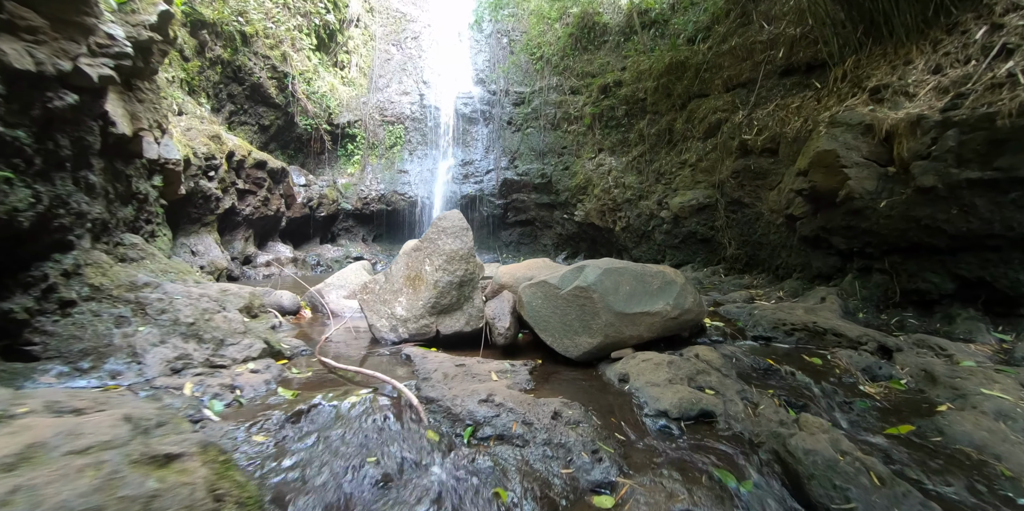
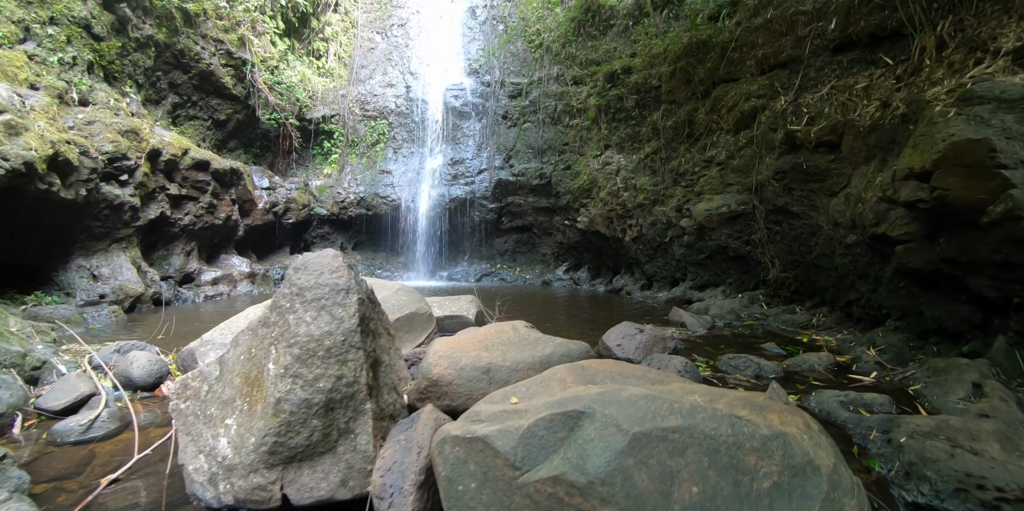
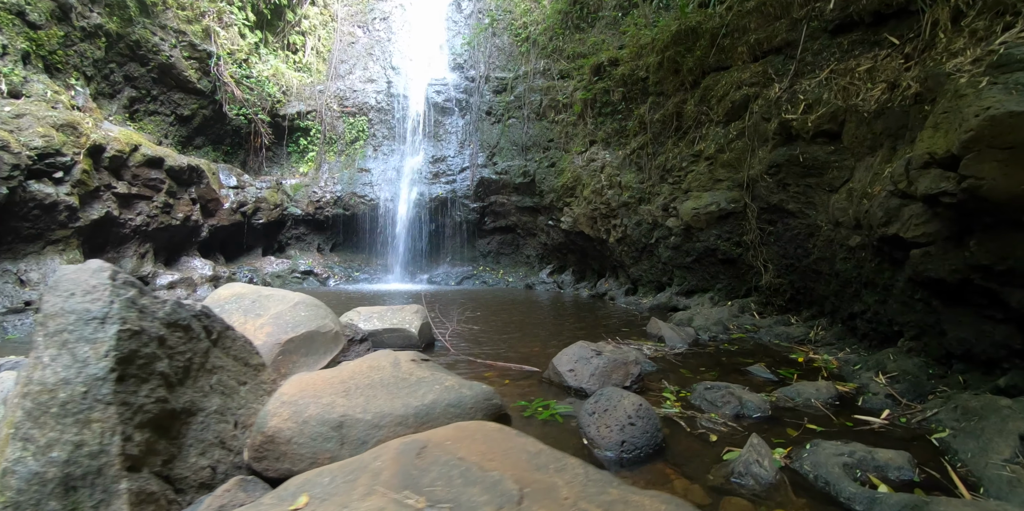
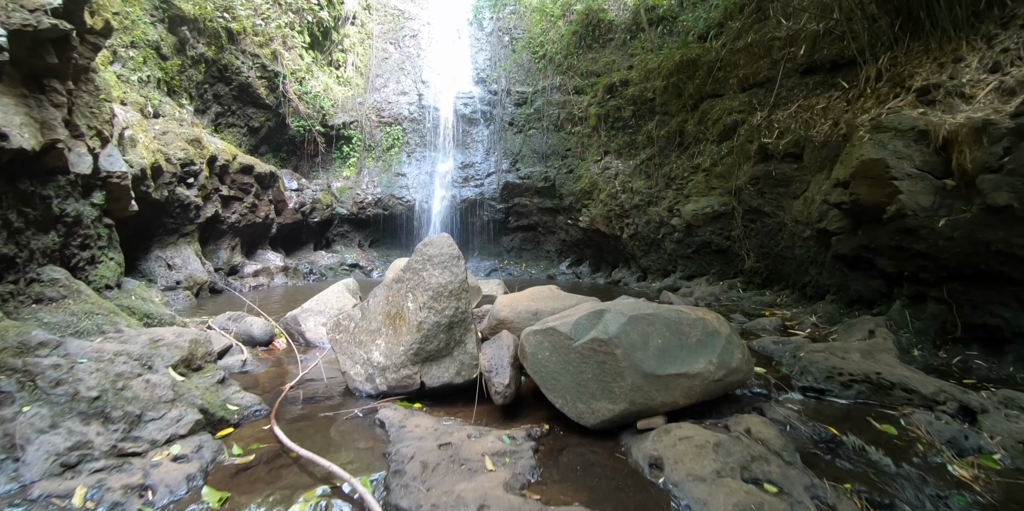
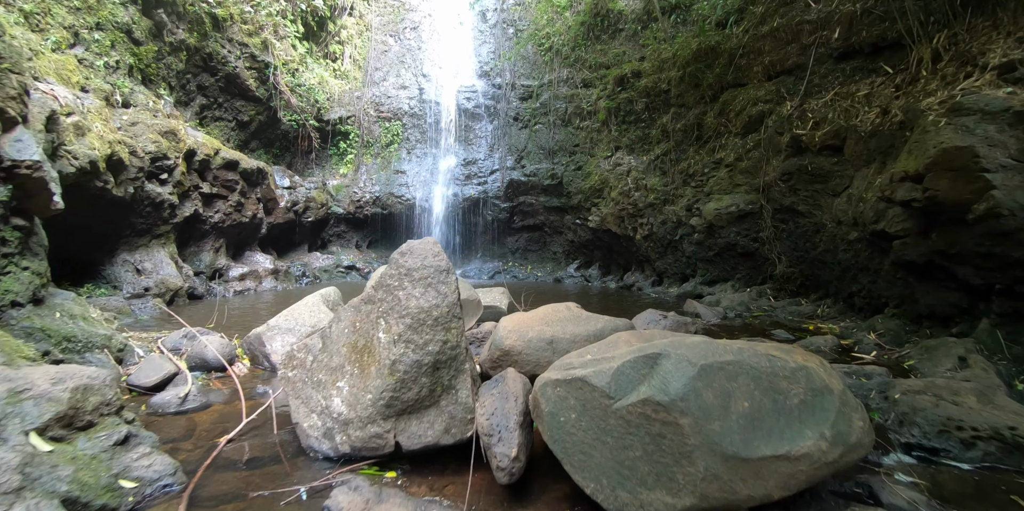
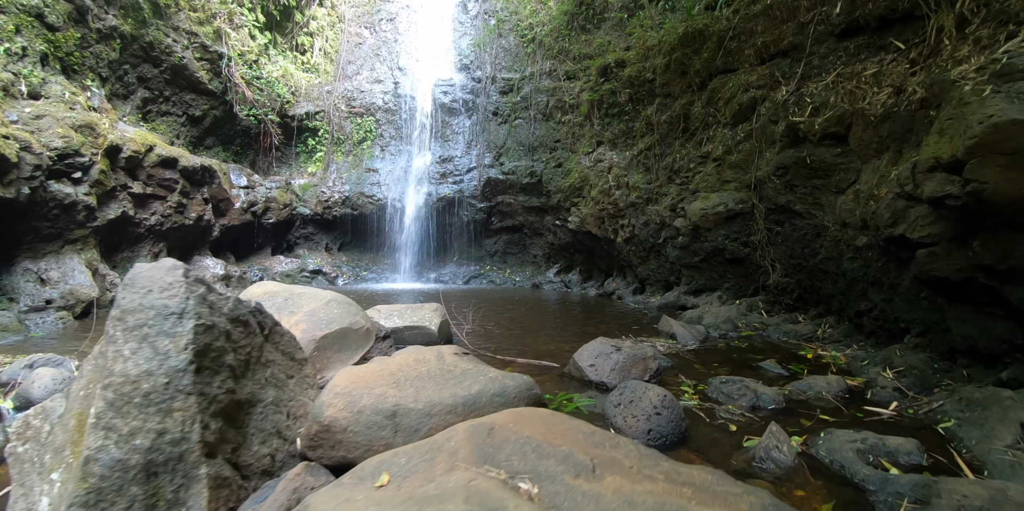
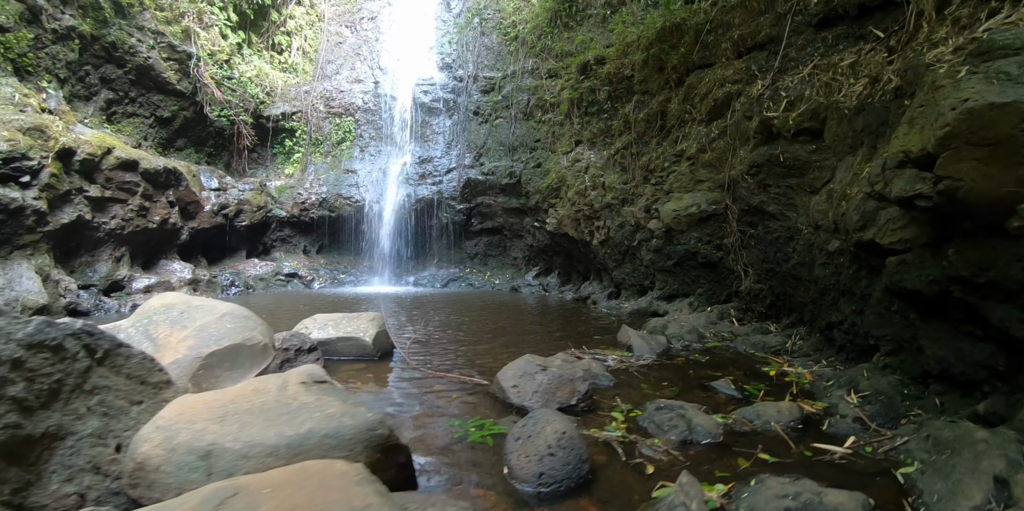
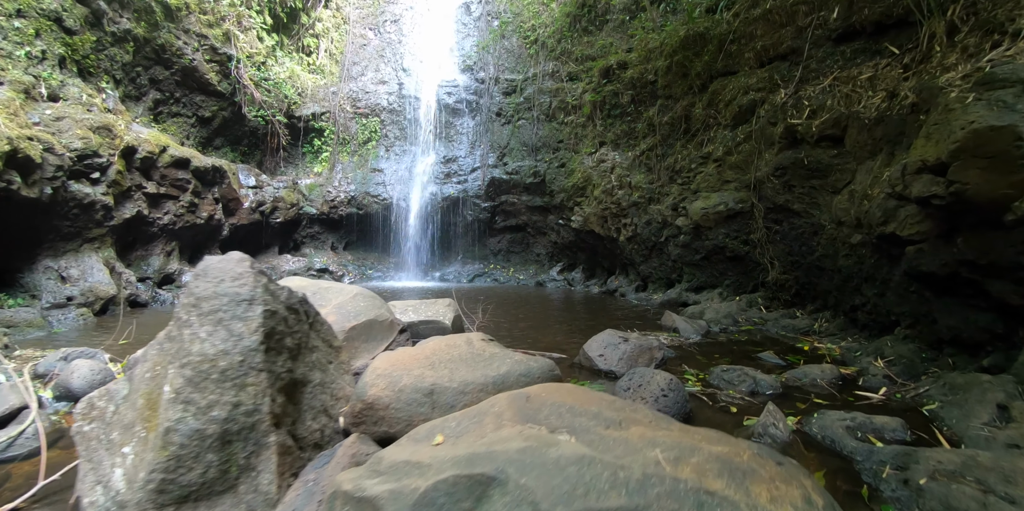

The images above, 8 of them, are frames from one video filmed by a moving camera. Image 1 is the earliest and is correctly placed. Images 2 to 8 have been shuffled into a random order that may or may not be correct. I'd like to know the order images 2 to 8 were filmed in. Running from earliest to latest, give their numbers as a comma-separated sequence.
4, 5, 2, 8, 6, 3, 7
